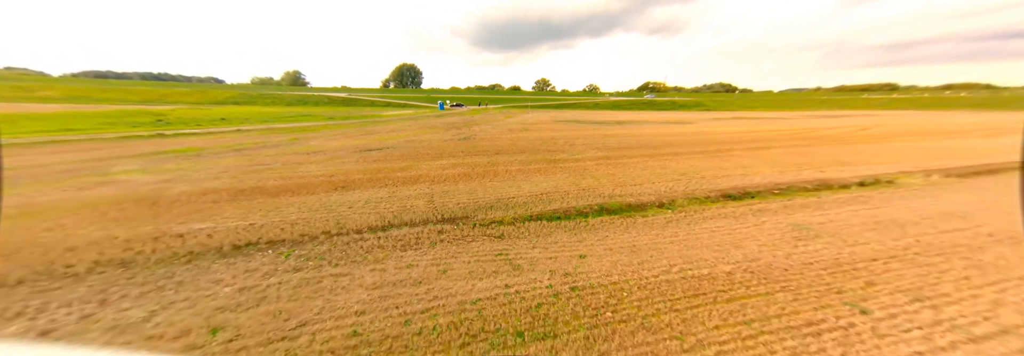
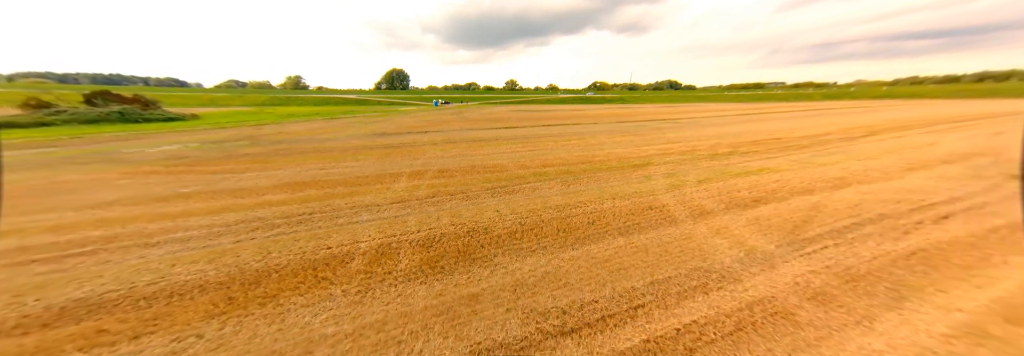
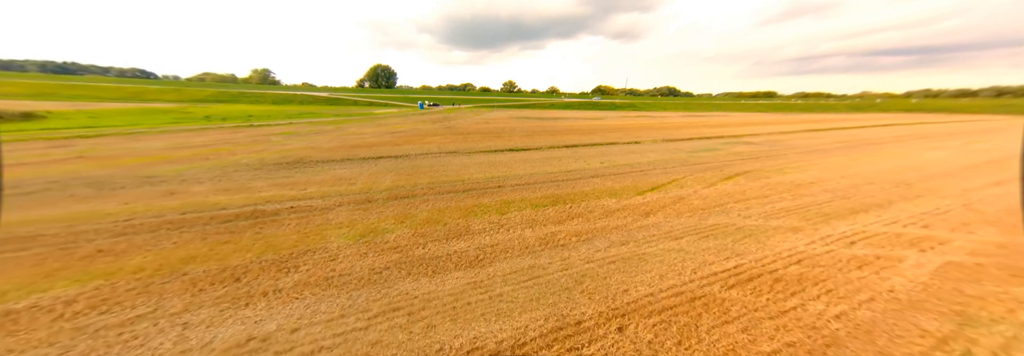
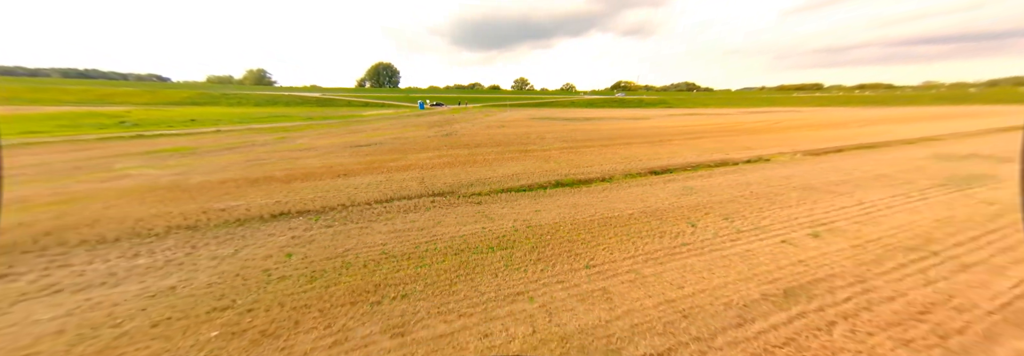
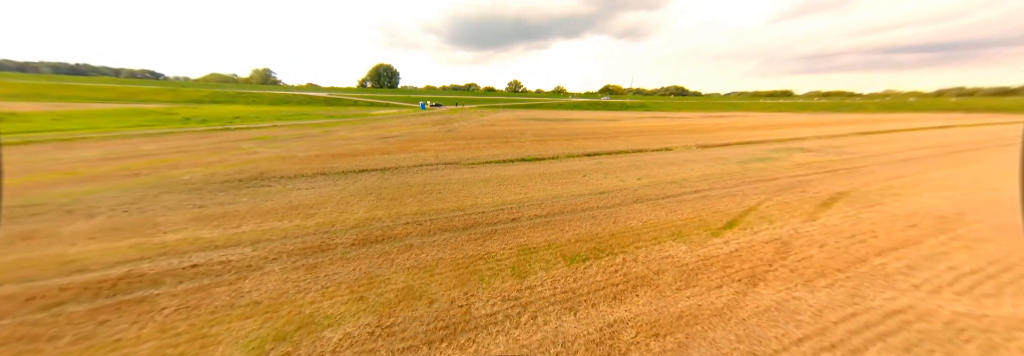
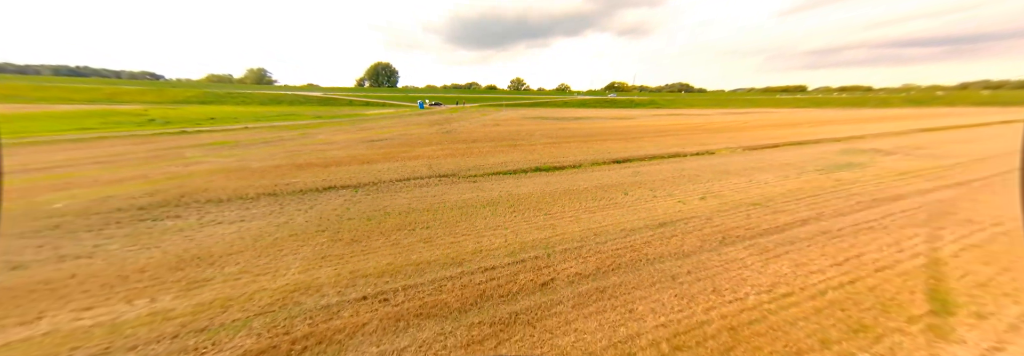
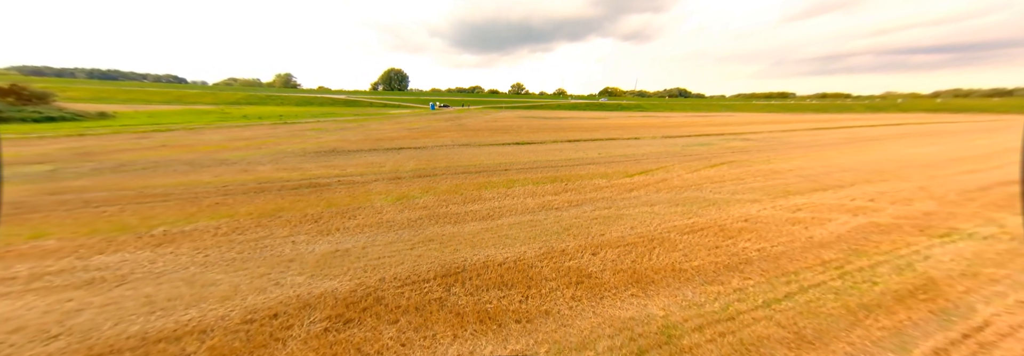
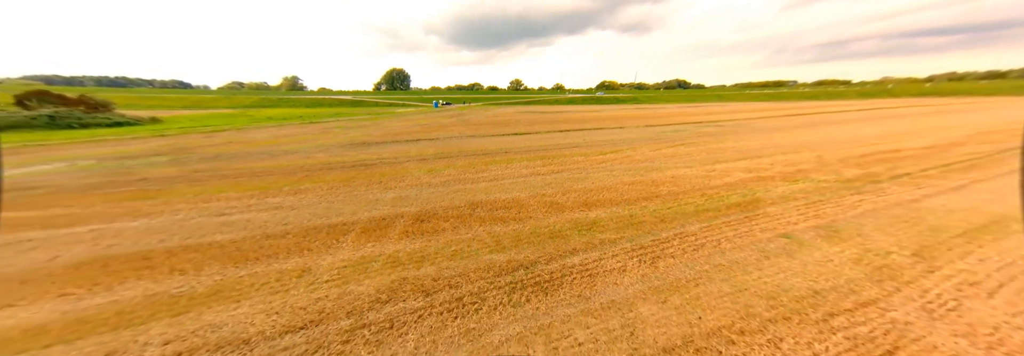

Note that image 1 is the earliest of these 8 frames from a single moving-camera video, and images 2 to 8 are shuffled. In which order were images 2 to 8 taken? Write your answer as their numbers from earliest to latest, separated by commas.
4, 6, 5, 3, 7, 8, 2
